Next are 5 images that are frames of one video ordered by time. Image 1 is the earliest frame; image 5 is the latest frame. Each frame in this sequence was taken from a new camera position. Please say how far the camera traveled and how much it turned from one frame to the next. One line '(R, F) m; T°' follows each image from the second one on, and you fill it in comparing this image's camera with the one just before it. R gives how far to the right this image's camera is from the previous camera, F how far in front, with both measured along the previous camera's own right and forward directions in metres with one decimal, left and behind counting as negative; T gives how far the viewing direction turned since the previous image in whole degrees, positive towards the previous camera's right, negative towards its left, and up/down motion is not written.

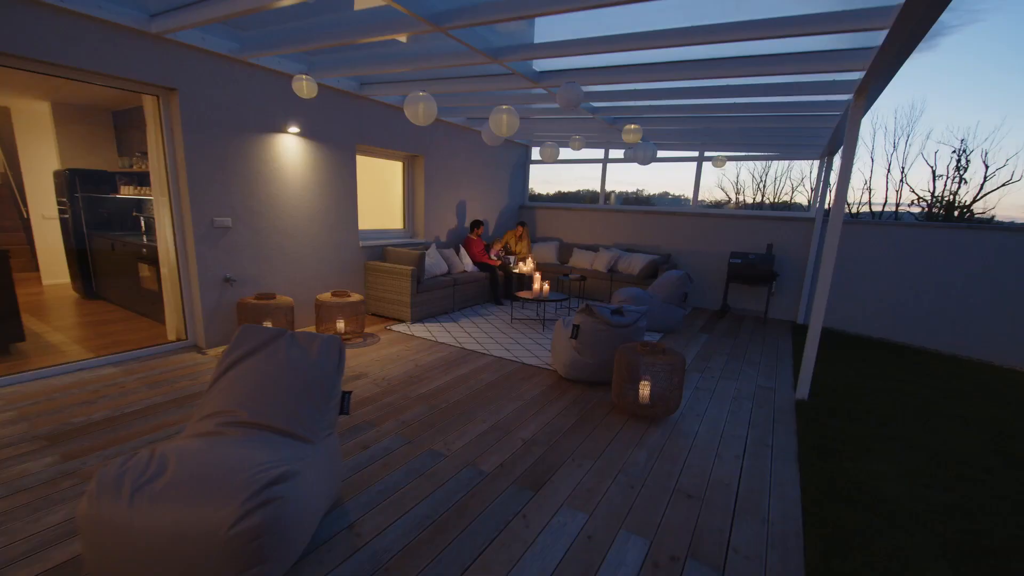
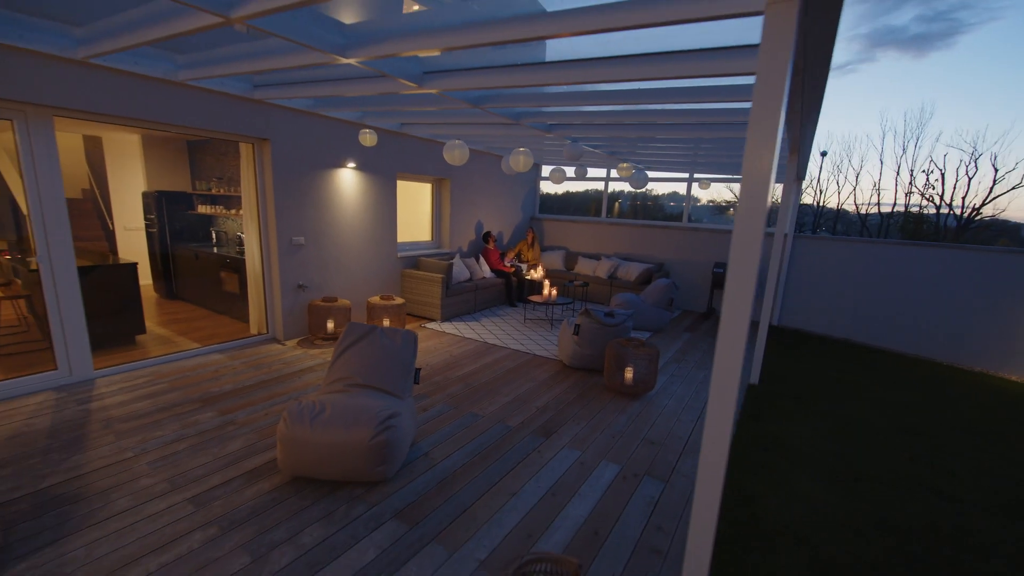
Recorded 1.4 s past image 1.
(-0.1, -1.0) m; -1°
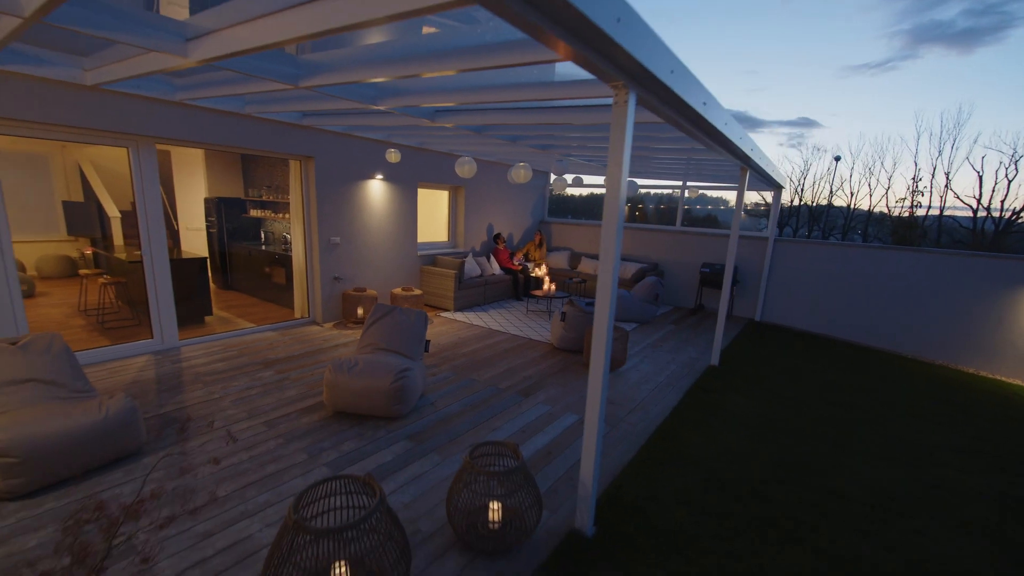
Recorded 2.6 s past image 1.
(+0.3, -0.9) m; -3°
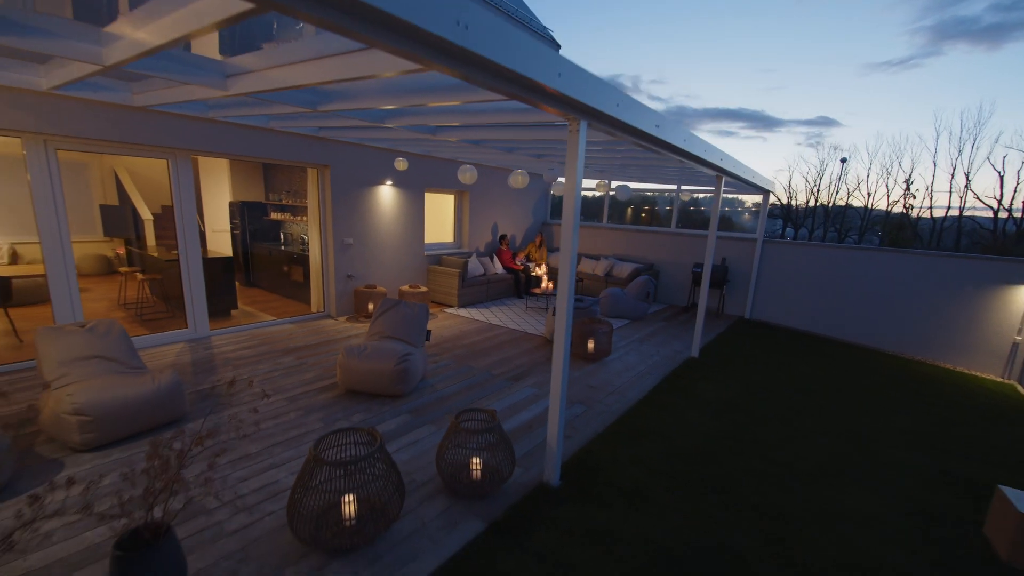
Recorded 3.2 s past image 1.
(+0.2, -0.5) m; -2°
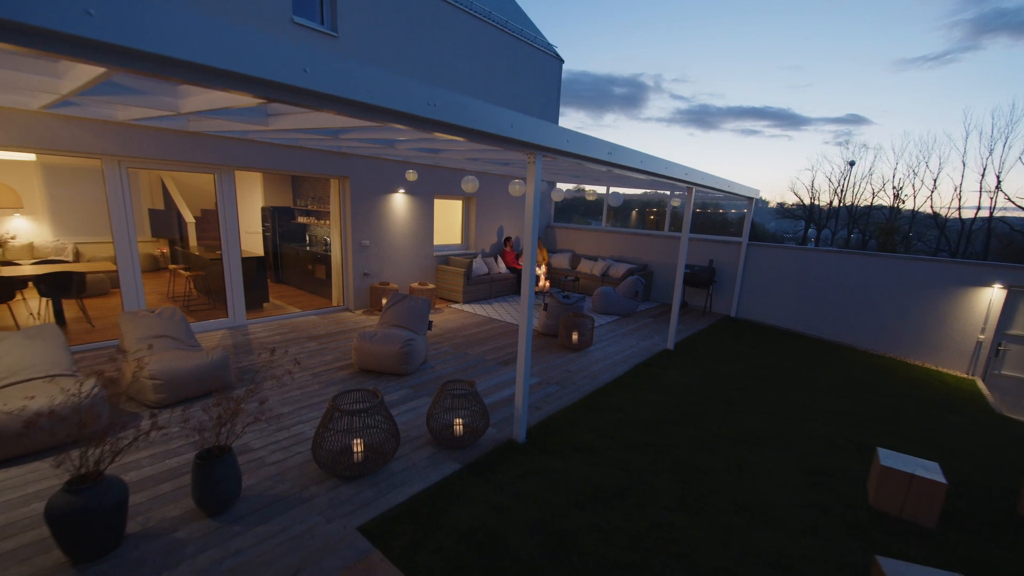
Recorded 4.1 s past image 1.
(+0.3, -0.7) m; -2°
